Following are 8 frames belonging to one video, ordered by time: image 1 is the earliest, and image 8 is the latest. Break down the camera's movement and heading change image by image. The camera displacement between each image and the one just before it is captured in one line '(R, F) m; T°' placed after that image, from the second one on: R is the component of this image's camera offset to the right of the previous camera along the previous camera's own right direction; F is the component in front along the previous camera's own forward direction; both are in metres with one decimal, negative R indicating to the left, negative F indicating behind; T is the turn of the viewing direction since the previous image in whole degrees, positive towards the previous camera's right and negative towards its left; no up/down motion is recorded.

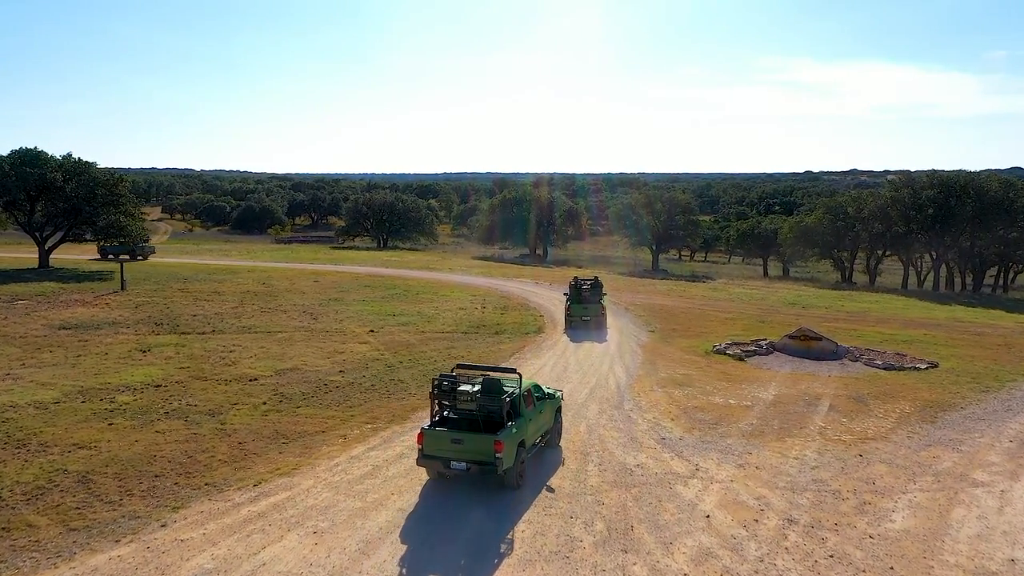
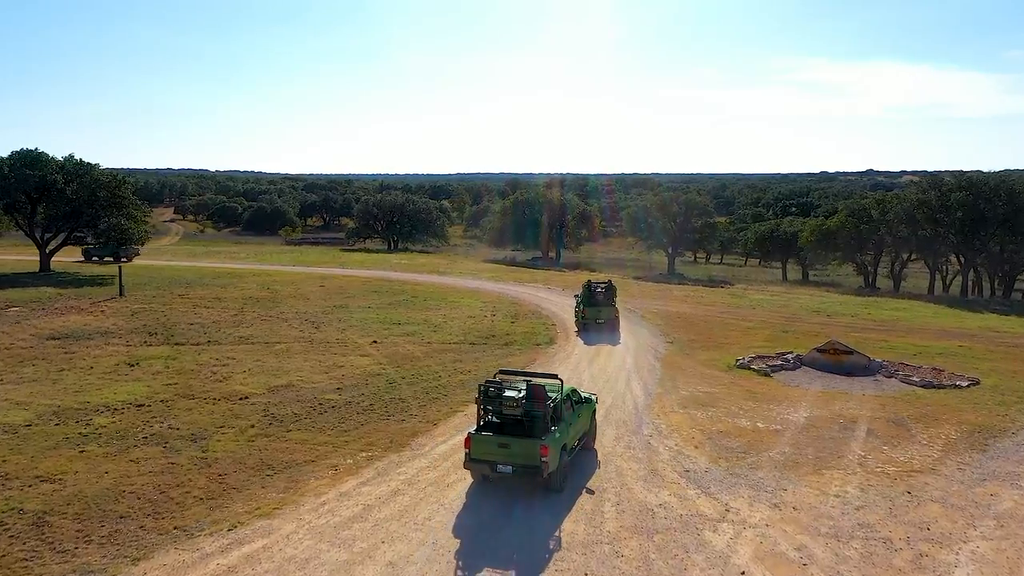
(+0.1, +1.3) m; -1°
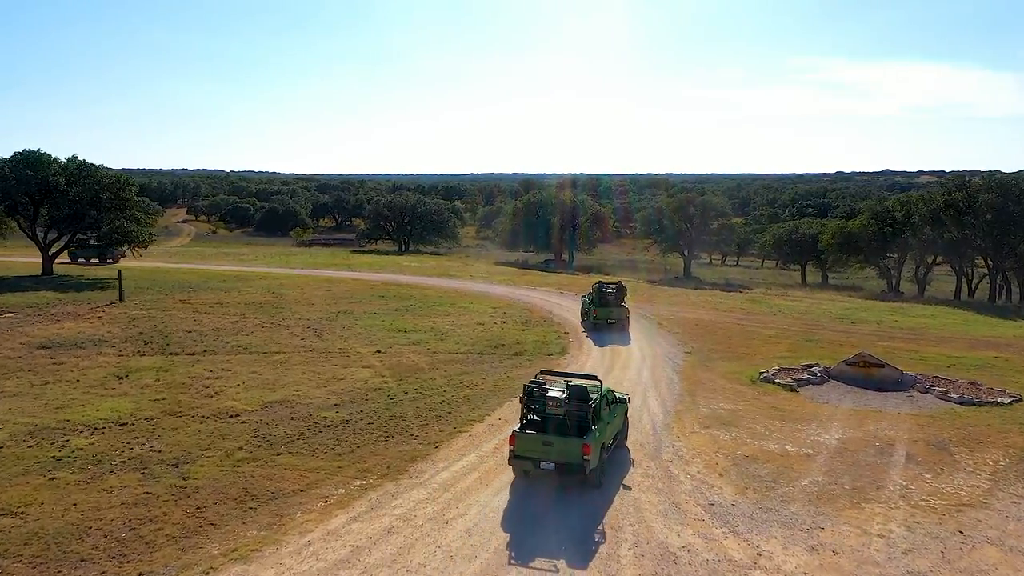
(+0.1, +1.1) m; -1°
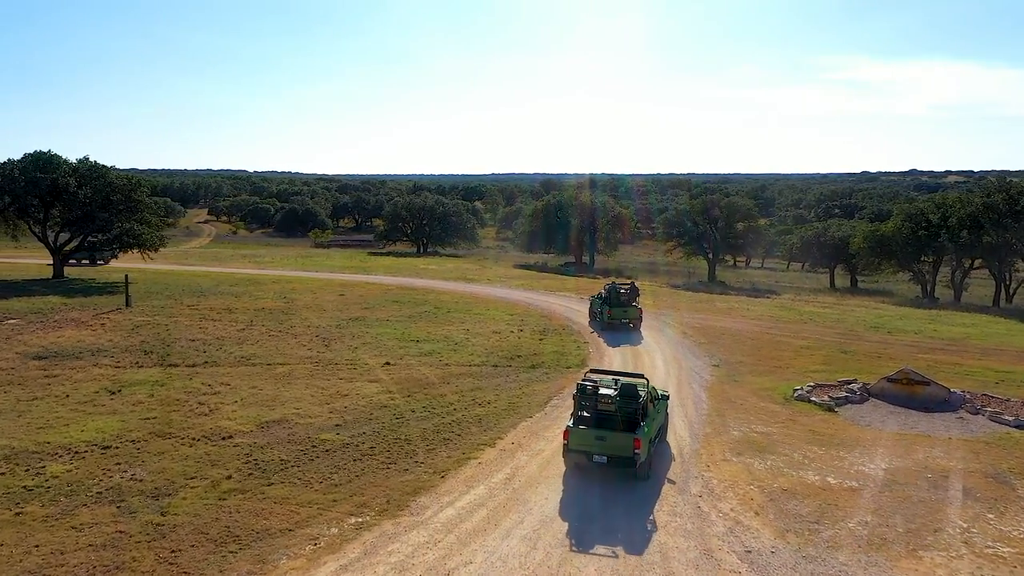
(+0.1, +1.2) m; -1°
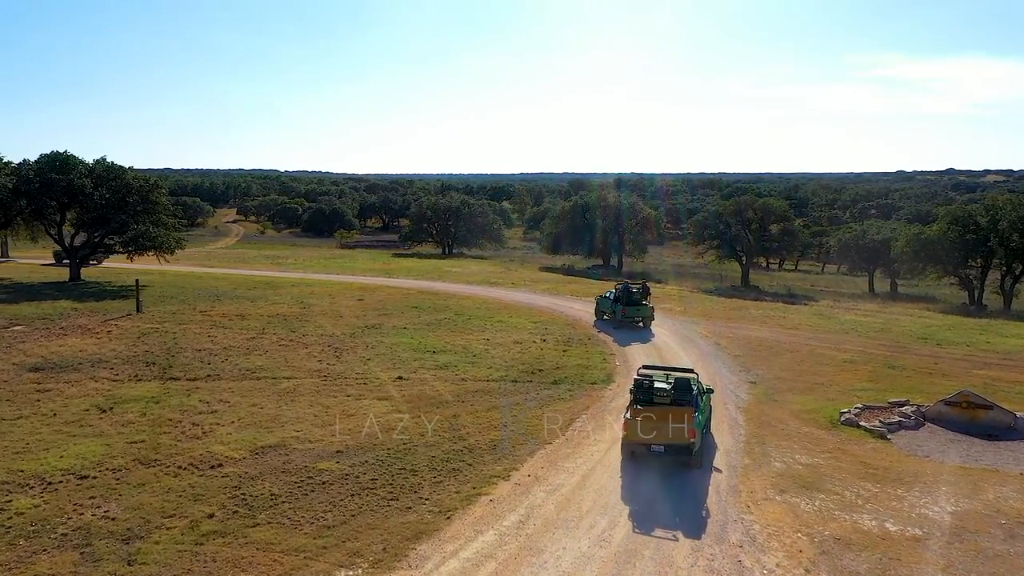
(+0.2, +1.4) m; -2°
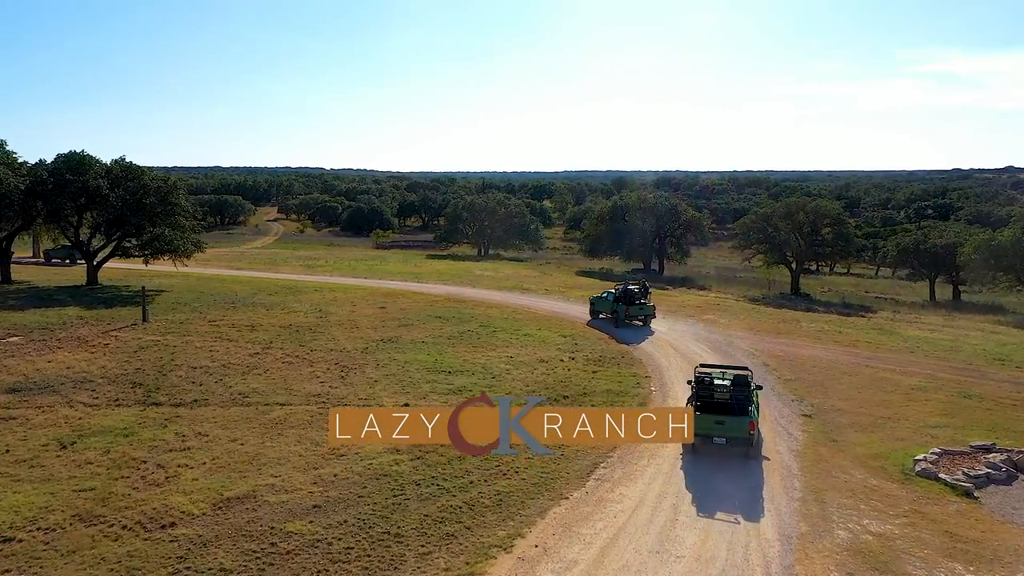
(+0.5, +2.3) m; -3°
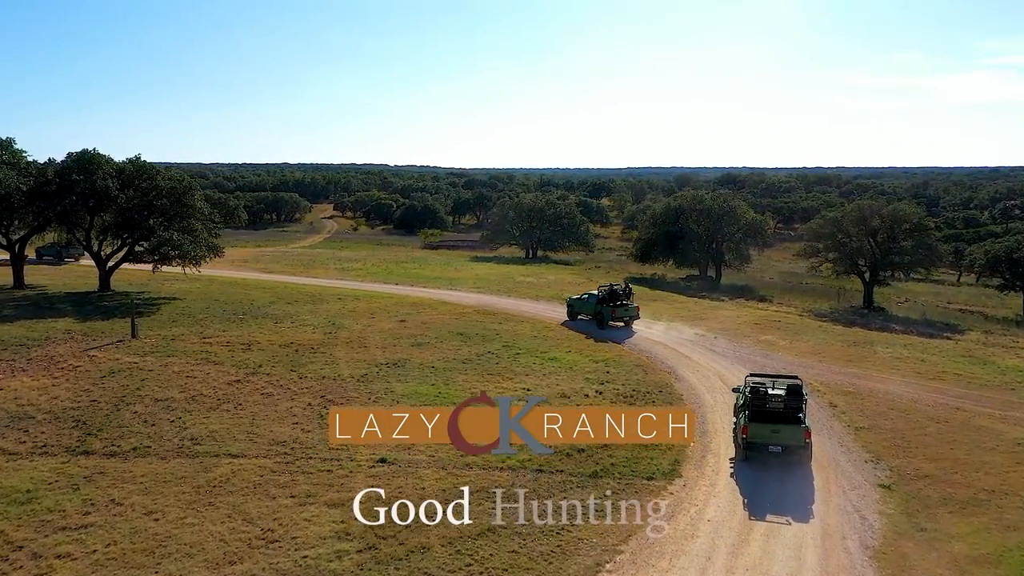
(+1.1, +3.4) m; -4°
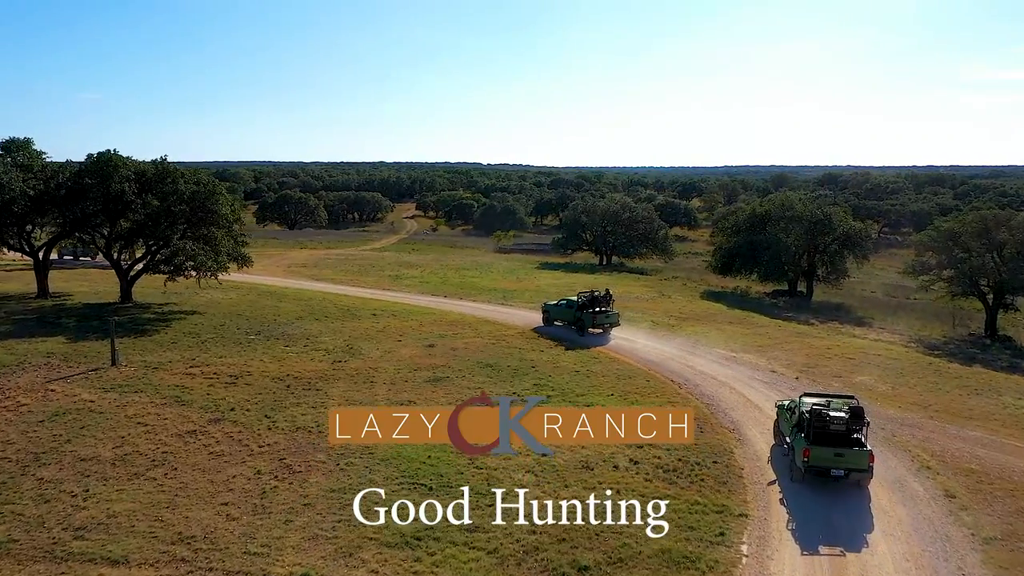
(+1.5, +4.3) m; -6°
